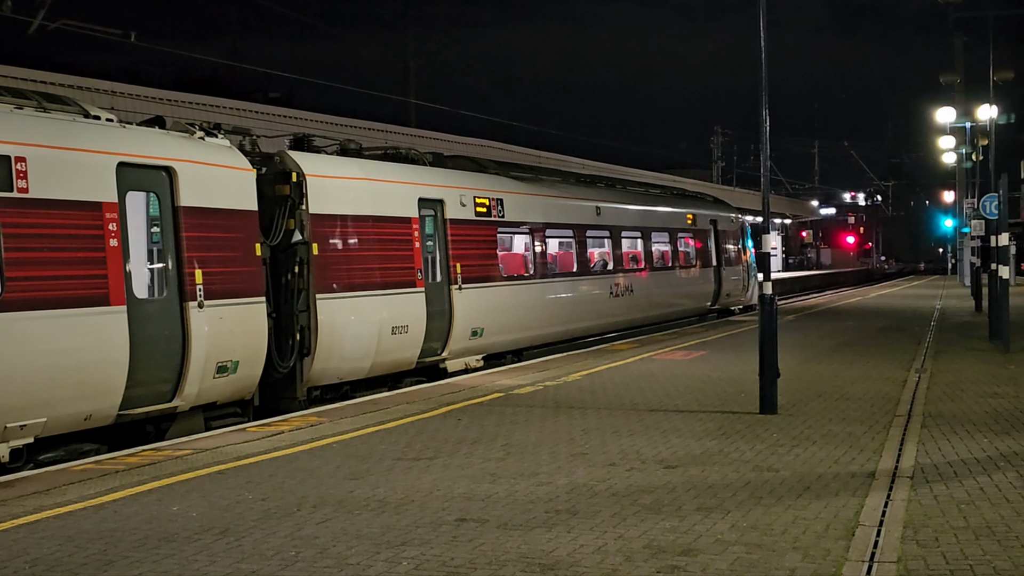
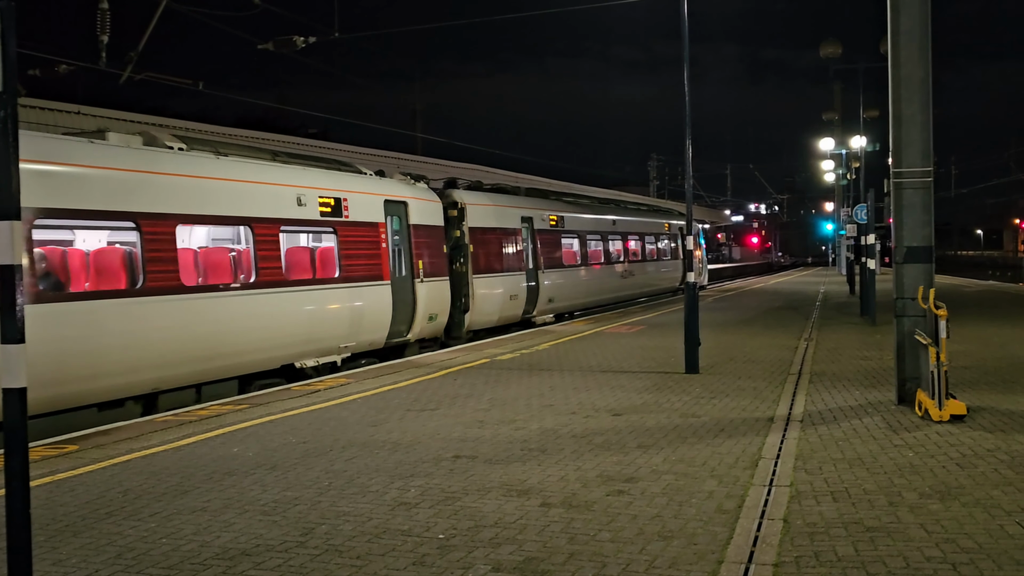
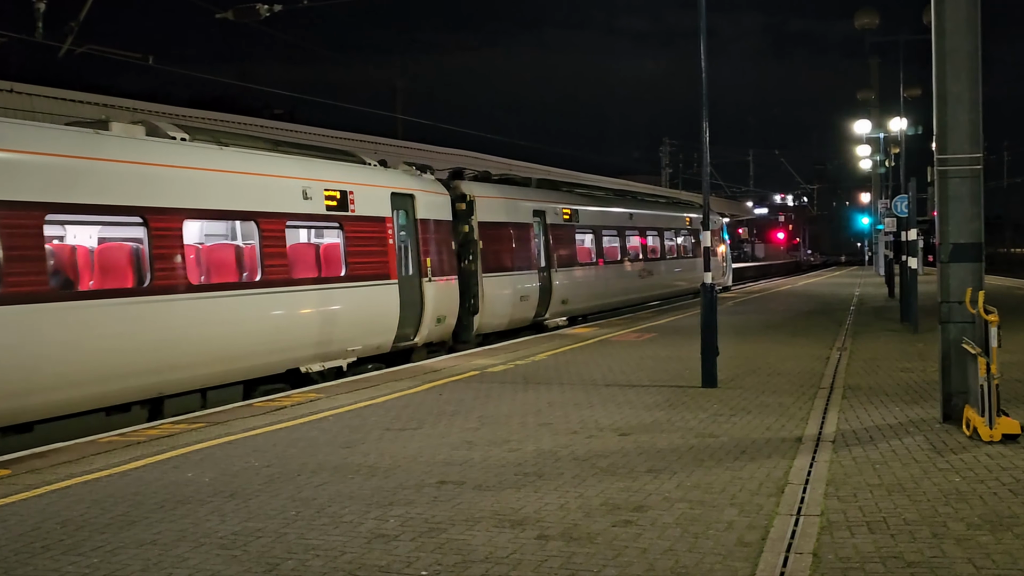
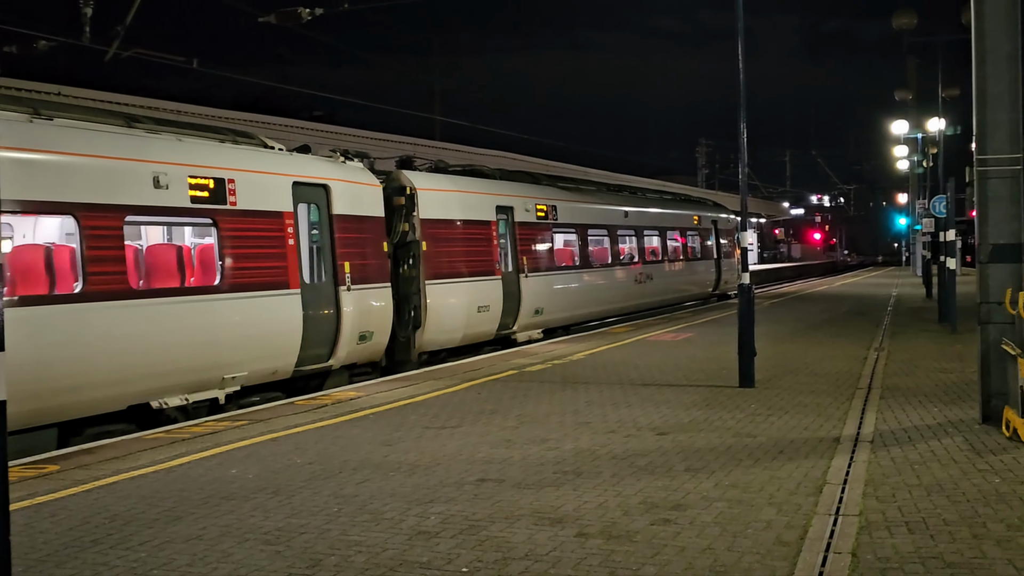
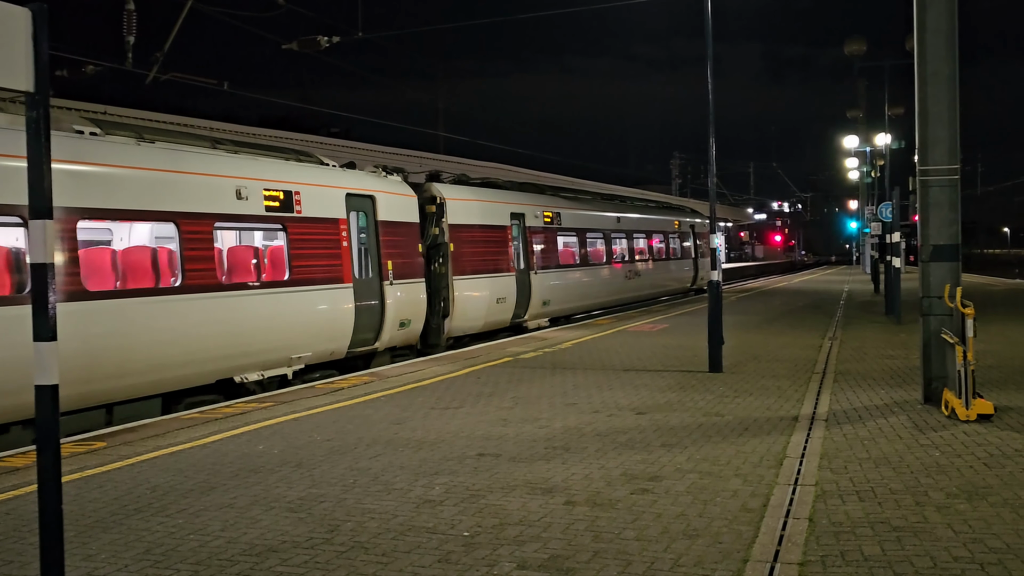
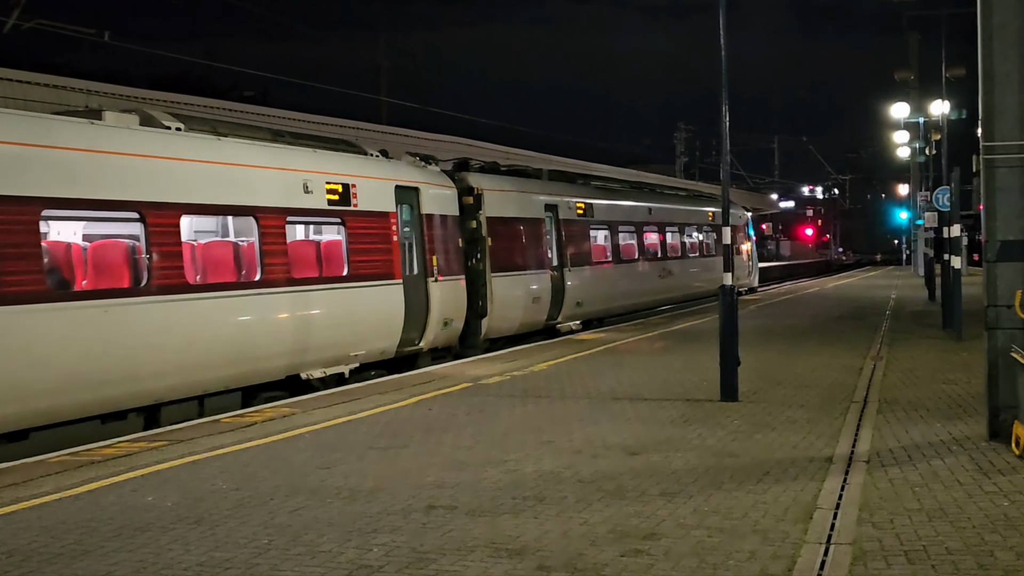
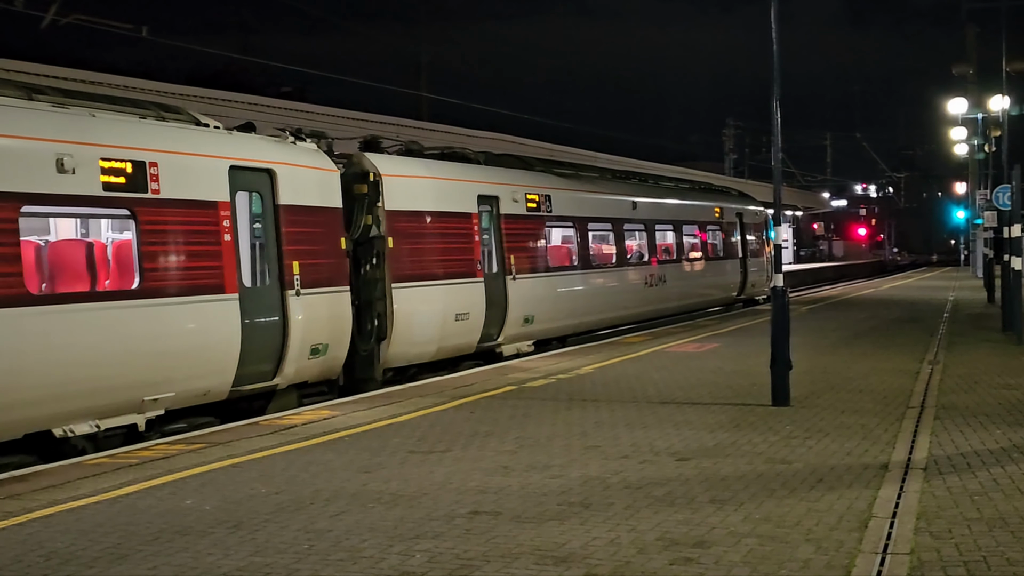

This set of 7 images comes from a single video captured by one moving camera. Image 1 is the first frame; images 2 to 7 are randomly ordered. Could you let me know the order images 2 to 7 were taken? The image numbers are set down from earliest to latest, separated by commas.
7, 4, 5, 2, 3, 6
